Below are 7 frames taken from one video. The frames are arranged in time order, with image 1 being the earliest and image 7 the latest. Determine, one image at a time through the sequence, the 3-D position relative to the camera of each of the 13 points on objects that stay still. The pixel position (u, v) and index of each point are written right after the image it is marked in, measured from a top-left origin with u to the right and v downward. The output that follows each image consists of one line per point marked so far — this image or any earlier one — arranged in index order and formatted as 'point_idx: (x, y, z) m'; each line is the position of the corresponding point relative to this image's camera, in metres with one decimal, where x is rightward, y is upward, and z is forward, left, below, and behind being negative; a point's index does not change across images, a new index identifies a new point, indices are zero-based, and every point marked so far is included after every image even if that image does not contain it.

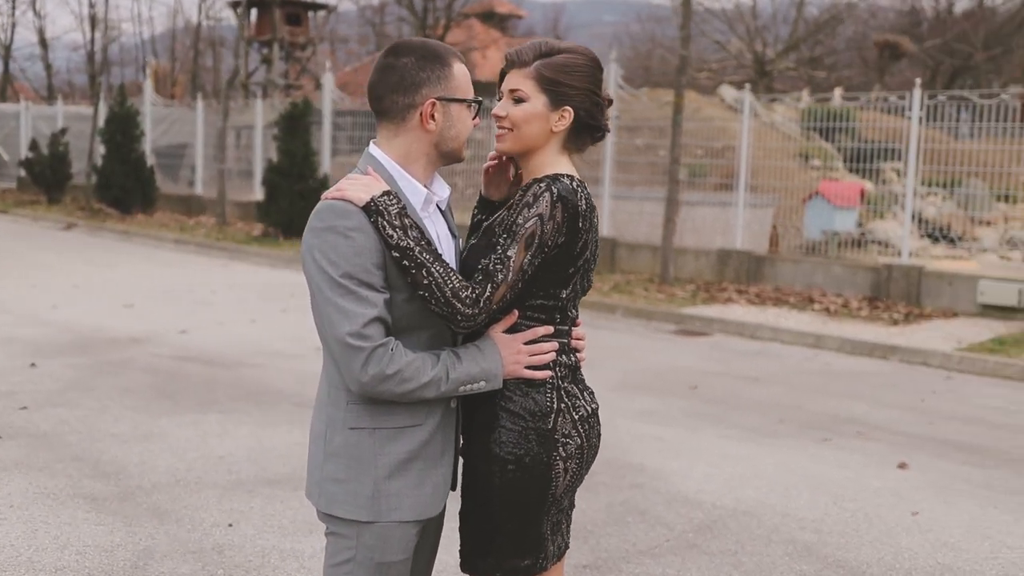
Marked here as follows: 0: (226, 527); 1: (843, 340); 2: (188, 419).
0: (-1.2, -1.0, +5.2) m
1: (+2.9, -0.5, +10.7) m
2: (-1.9, -0.8, +7.2) m
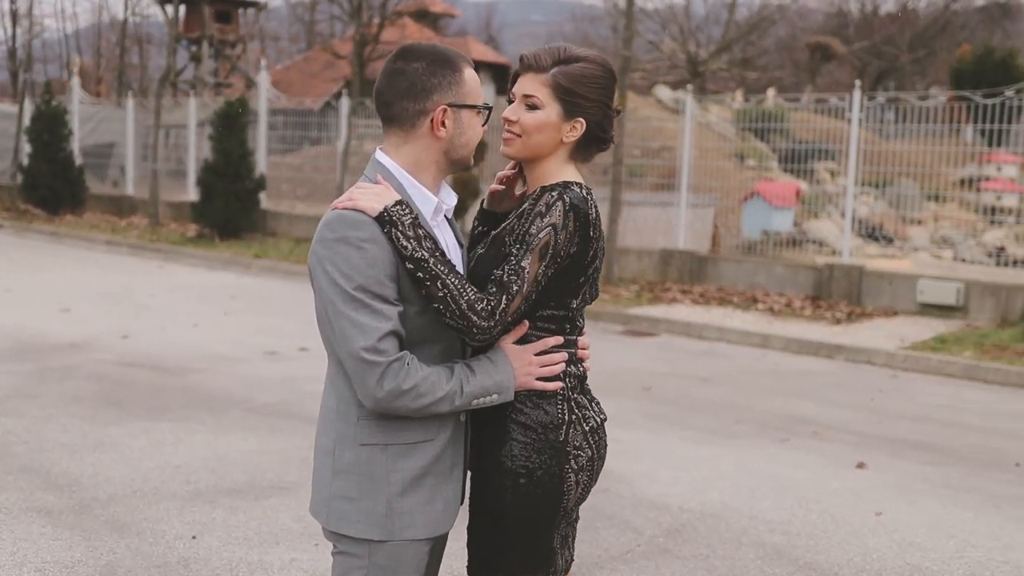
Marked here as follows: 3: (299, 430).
0: (-1.4, -1.1, +5.1) m
1: (+2.4, -0.5, +10.8) m
2: (-2.2, -0.8, +7.0) m
3: (-1.2, -0.8, +7.1) m
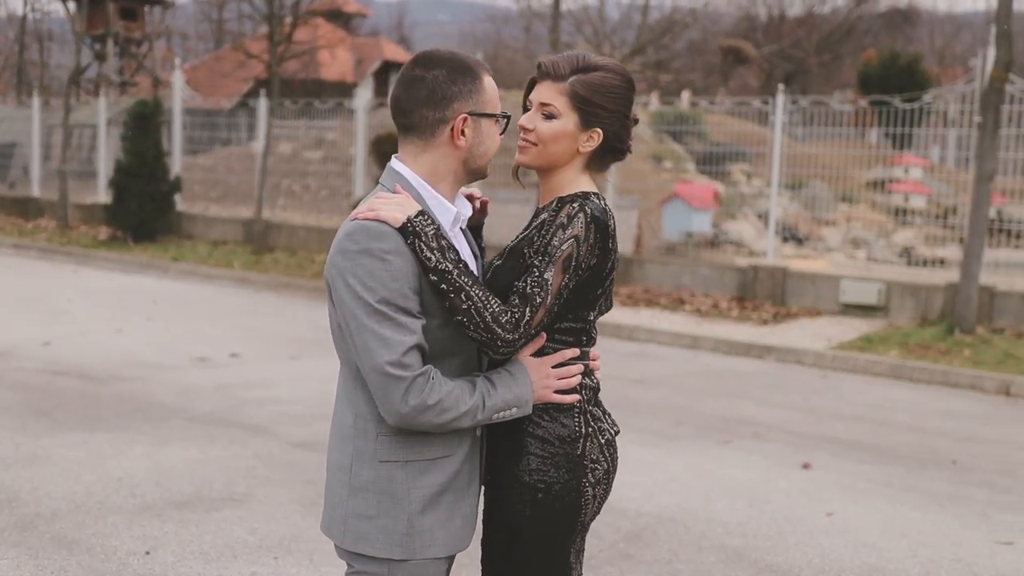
0: (-1.5, -1.1, +5.0) m
1: (+1.9, -0.5, +10.9) m
2: (-2.5, -0.8, +6.8) m
3: (-1.5, -0.9, +7.0) m
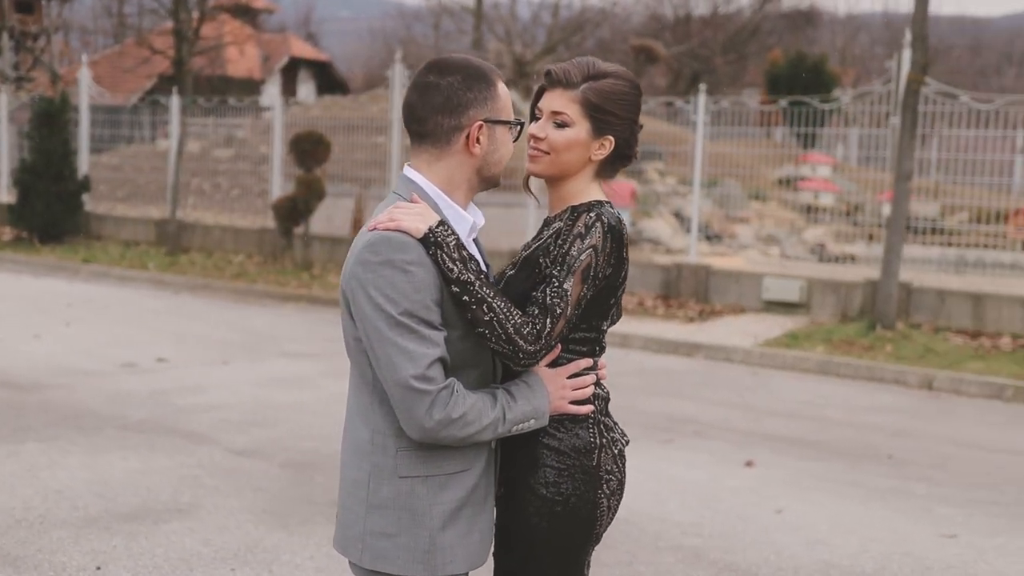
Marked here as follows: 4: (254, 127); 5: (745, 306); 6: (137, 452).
0: (-1.7, -1.1, +4.8) m
1: (+1.2, -0.5, +11.0) m
2: (-2.7, -0.9, +6.6) m
3: (-1.9, -0.9, +6.8) m
4: (-3.6, +2.2, +16.9) m
5: (+2.4, -0.2, +12.9) m
6: (-2.1, -0.9, +6.7) m
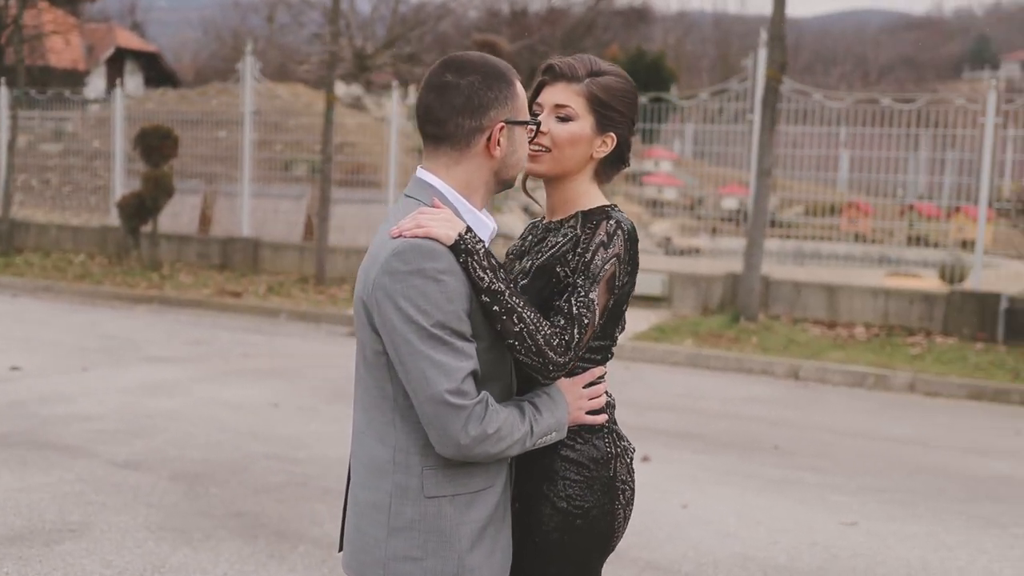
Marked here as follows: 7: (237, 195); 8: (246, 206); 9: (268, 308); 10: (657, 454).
0: (-1.9, -1.1, +4.5) m
1: (+0.1, -0.4, +11.0) m
2: (-3.2, -0.9, +6.1) m
3: (-2.4, -0.9, +6.4) m
4: (-5.6, +2.2, +16.2) m
5: (+1.0, -0.1, +13.1) m
6: (-2.6, -0.9, +6.2) m
7: (-3.5, +1.2, +15.5) m
8: (-3.3, +1.0, +15.4) m
9: (-2.4, -0.2, +12.1) m
10: (+0.8, -1.0, +7.0) m
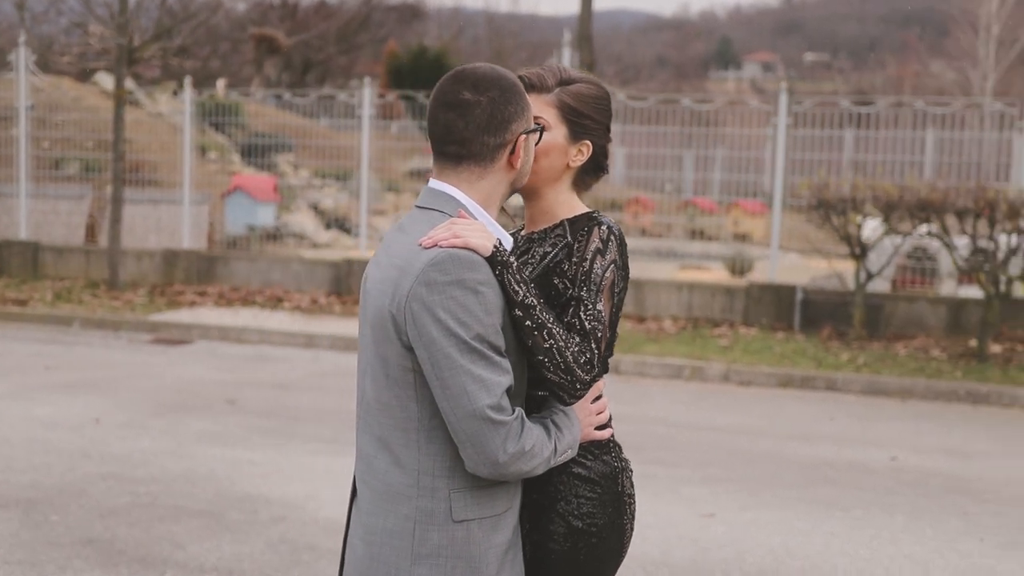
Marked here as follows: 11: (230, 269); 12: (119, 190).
0: (-2.2, -1.2, +4.0) m
1: (-1.6, -0.4, +10.7) m
2: (-3.9, -1.0, +5.3) m
3: (-3.1, -1.0, +5.8) m
4: (-8.2, +2.1, +14.7) m
5: (-1.1, -0.1, +13.0) m
6: (-3.2, -1.0, +5.6) m
7: (-6.0, +1.1, +14.5) m
8: (-5.8, +1.0, +14.4) m
9: (-4.2, -0.3, +11.4) m
10: (0.0, -1.0, +7.0) m
11: (-3.2, +0.2, +13.7) m
12: (-4.2, +1.1, +13.0) m
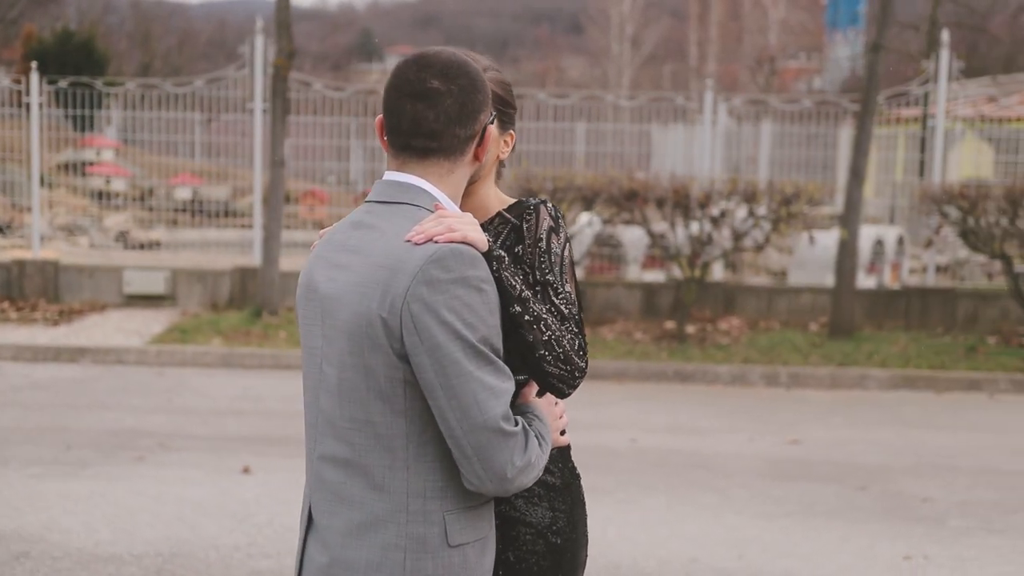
0: (-2.6, -1.3, +3.1) m
1: (-4.0, -0.5, +9.7) m
2: (-4.6, -1.1, +3.9) m
3: (-4.0, -1.1, +4.5) m
4: (-11.5, +1.8, +11.6) m
5: (-4.1, -0.1, +12.0) m
6: (-4.0, -1.1, +4.3) m
7: (-9.3, +0.9, +12.0) m
8: (-9.1, +0.8, +12.0) m
9: (-6.7, -0.4, +9.6) m
10: (-1.4, -1.0, +6.6) m
11: (-6.4, +0.1, +12.1) m
12: (-7.2, +0.9, +11.1) m
